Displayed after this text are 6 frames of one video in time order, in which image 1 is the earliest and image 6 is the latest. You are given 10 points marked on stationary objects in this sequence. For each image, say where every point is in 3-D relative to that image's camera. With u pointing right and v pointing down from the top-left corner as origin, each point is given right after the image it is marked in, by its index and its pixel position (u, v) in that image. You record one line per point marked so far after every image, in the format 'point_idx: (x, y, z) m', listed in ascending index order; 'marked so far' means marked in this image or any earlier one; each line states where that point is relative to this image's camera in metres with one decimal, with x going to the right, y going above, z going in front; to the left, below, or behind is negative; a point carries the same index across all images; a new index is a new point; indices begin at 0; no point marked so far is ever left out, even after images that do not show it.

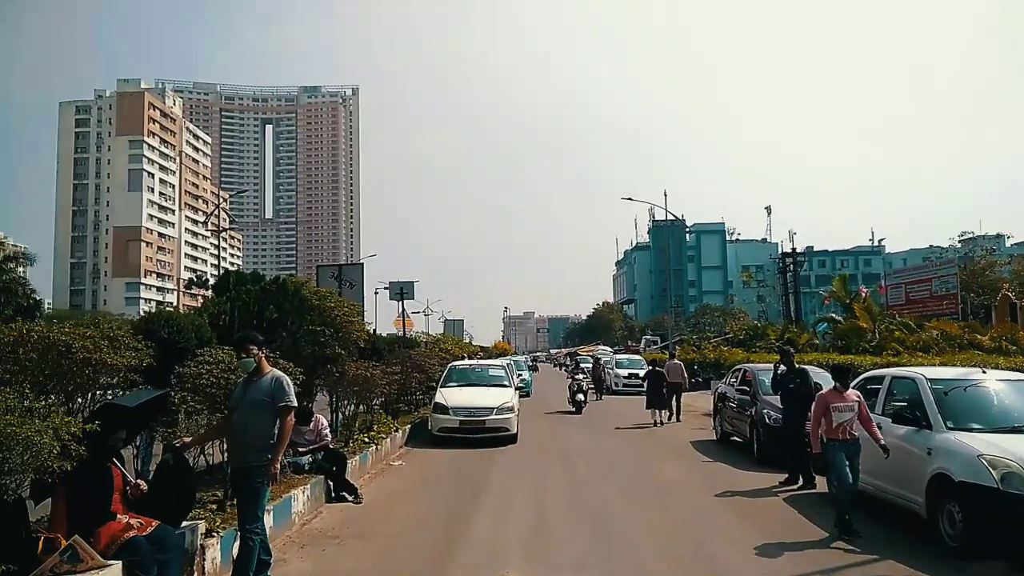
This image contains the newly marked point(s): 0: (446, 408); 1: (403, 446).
0: (-1.3, -2.4, +16.1) m
1: (-2.0, -2.9, +15.3) m
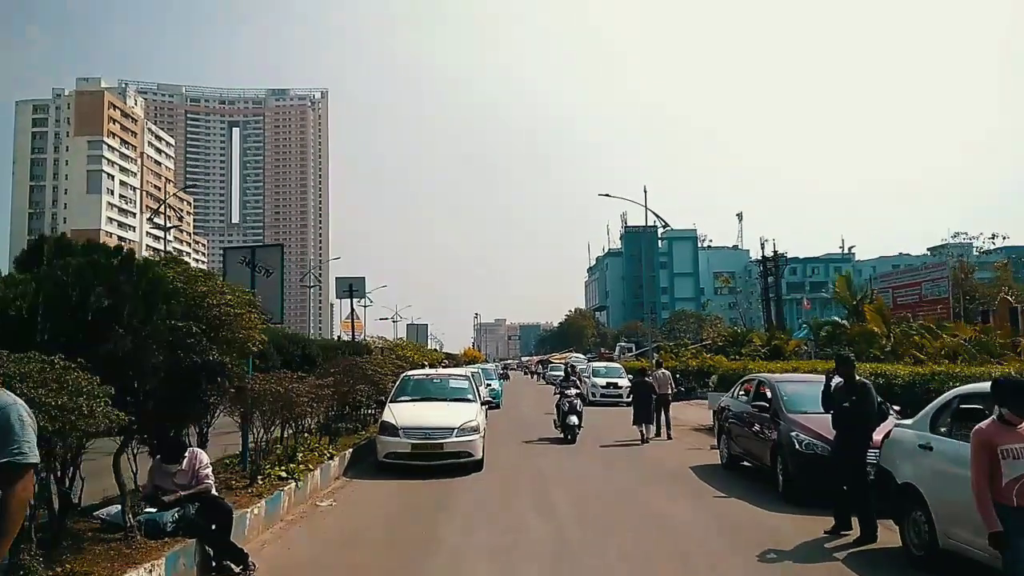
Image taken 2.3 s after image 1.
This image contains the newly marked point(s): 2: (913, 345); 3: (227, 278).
0: (-1.9, -2.2, +13.1) m
1: (-2.6, -2.8, +12.2) m
2: (+9.4, -1.3, +19.3) m
3: (-3.8, +0.1, +11.0) m
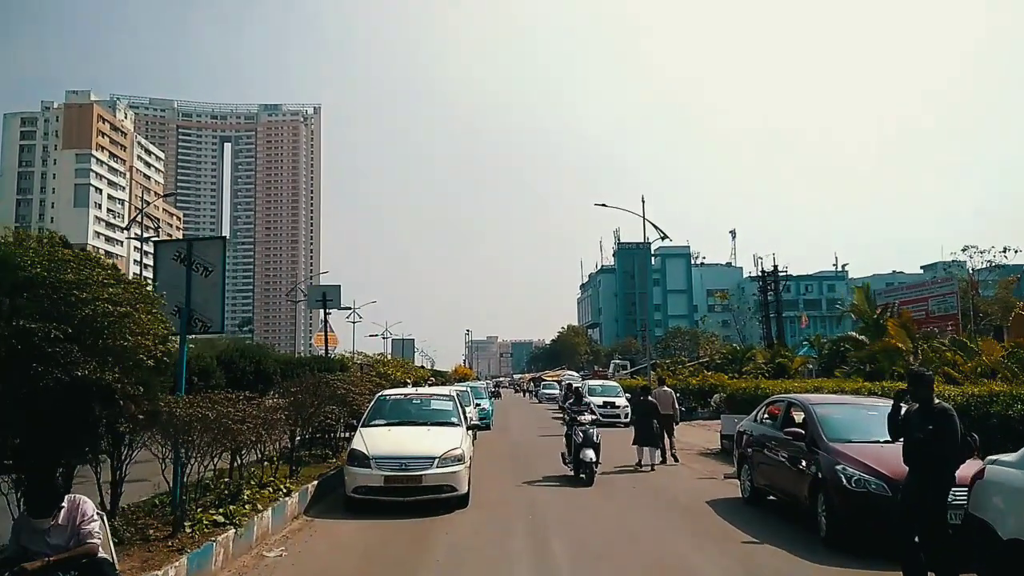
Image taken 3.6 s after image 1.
0: (-2.0, -2.3, +11.2) m
1: (-2.7, -2.9, +10.3) m
2: (+9.2, -1.6, +17.6) m
3: (-3.9, +0.1, +9.1) m
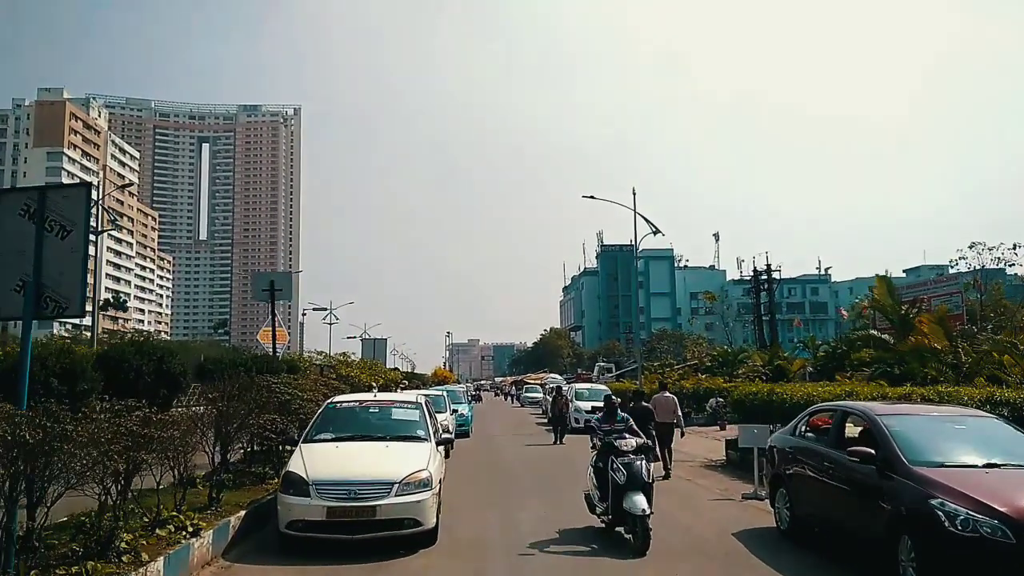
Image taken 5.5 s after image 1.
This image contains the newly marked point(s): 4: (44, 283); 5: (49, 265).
0: (-2.2, -2.1, +8.7) m
1: (-2.9, -2.6, +7.8) m
2: (+8.9, -1.4, +15.3) m
3: (-4.1, +0.4, +6.6) m
4: (-3.9, 0.0, +6.8) m
5: (-3.8, +0.2, +6.8) m
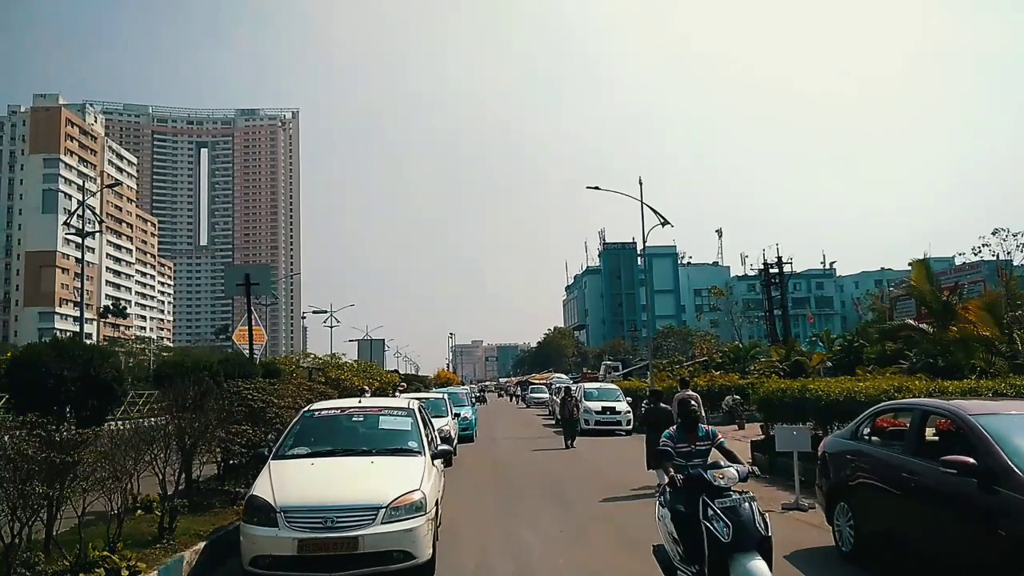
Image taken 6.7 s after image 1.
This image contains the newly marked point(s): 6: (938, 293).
0: (-2.1, -1.9, +7.2) m
1: (-2.8, -2.5, +6.3) m
2: (+9.0, -1.1, +13.8) m
3: (-4.0, +0.5, +5.0) m
4: (-3.8, +0.2, +5.3) m
5: (-3.8, +0.3, +5.3) m
6: (+9.2, -0.1, +17.9) m
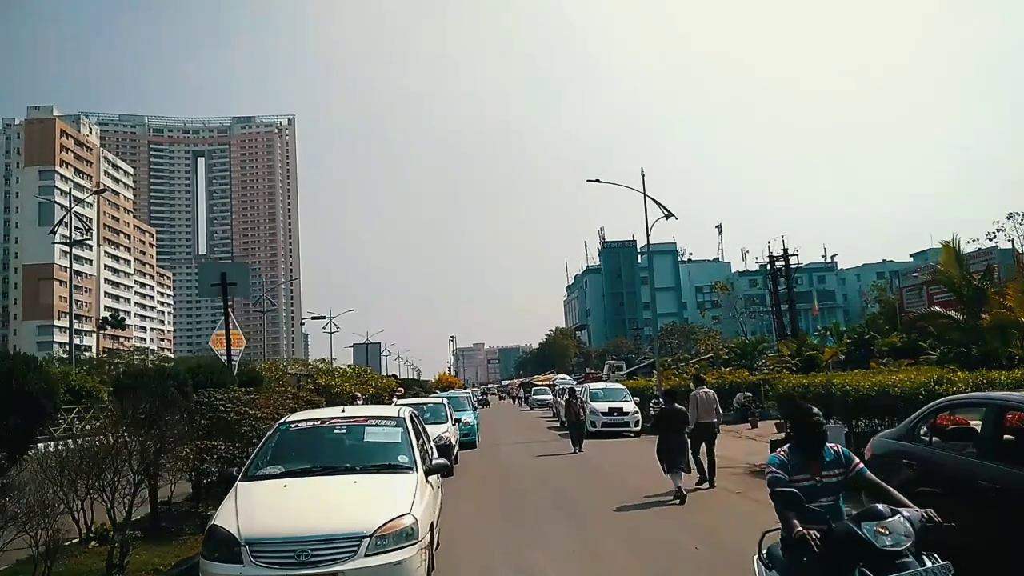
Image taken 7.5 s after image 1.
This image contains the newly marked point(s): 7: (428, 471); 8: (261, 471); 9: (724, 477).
0: (-2.0, -1.9, +6.1) m
1: (-2.7, -2.4, +5.2) m
2: (+9.0, -0.8, +12.7) m
3: (-4.0, +0.5, +4.0) m
4: (-3.8, +0.2, +4.2) m
5: (-3.8, +0.3, +4.2) m
6: (+9.2, +0.2, +16.8) m
7: (-0.8, -1.7, +8.0) m
8: (-2.2, -1.6, +7.5) m
9: (+4.1, -3.7, +15.8) m
